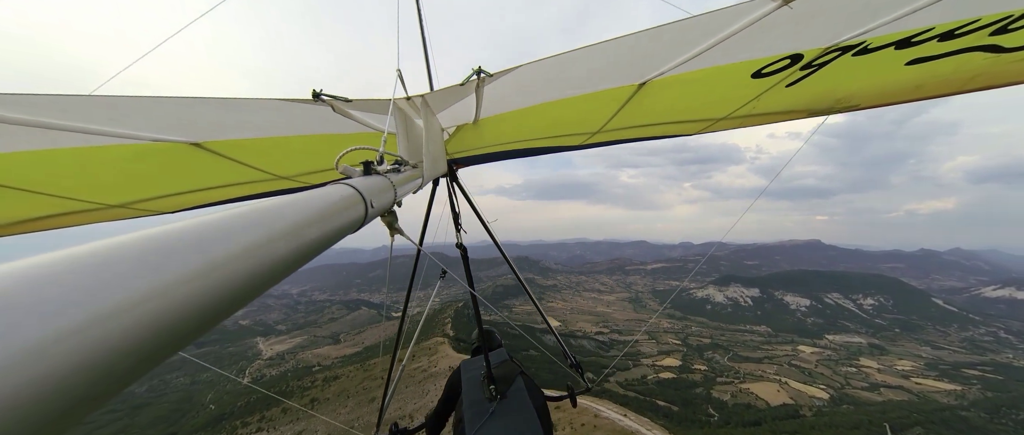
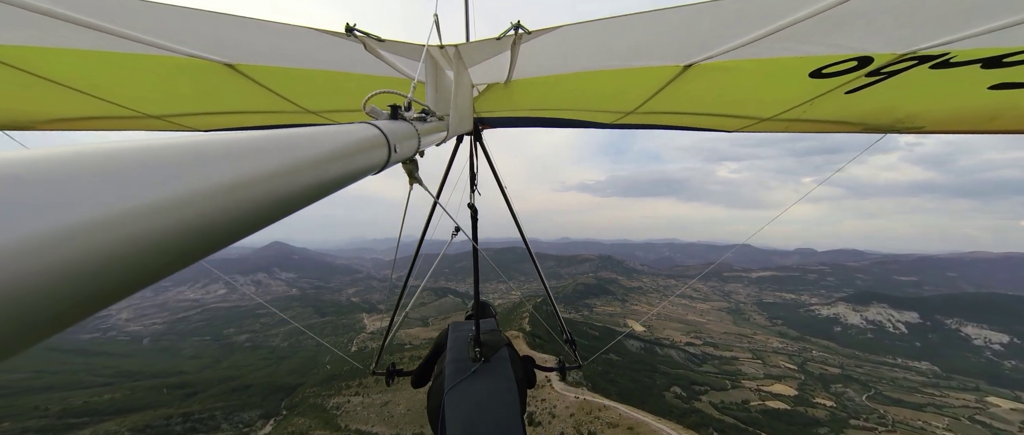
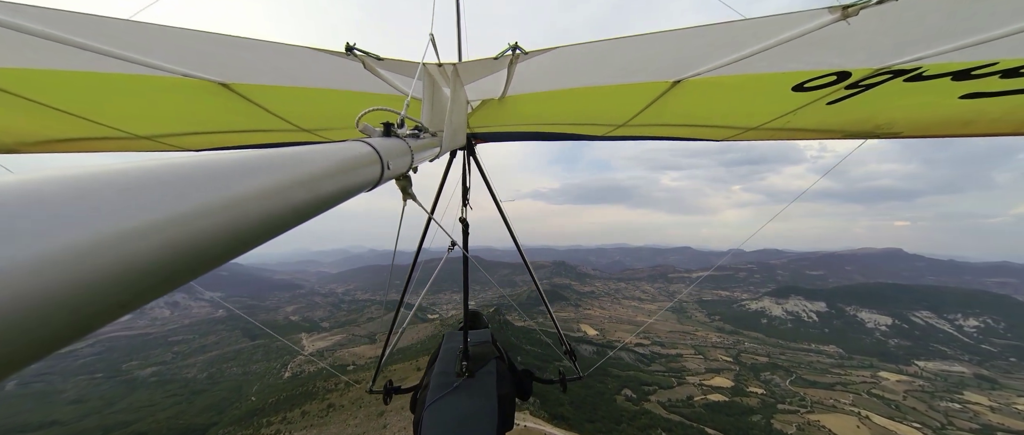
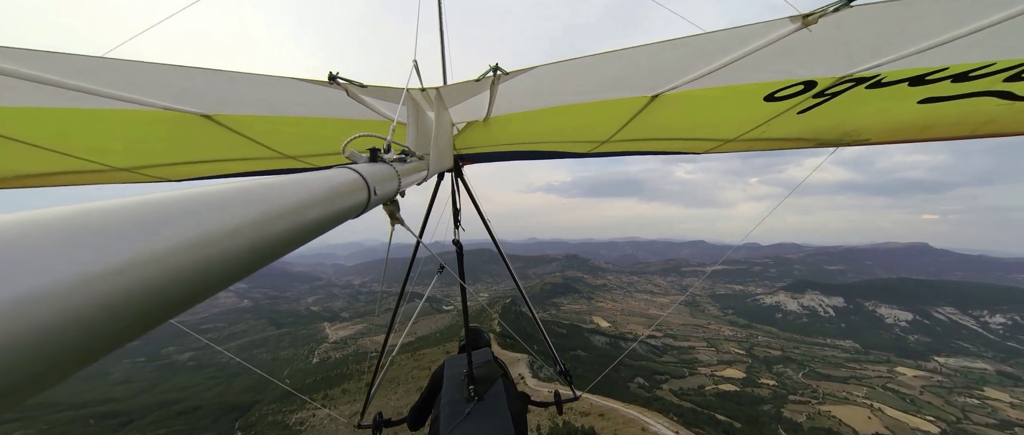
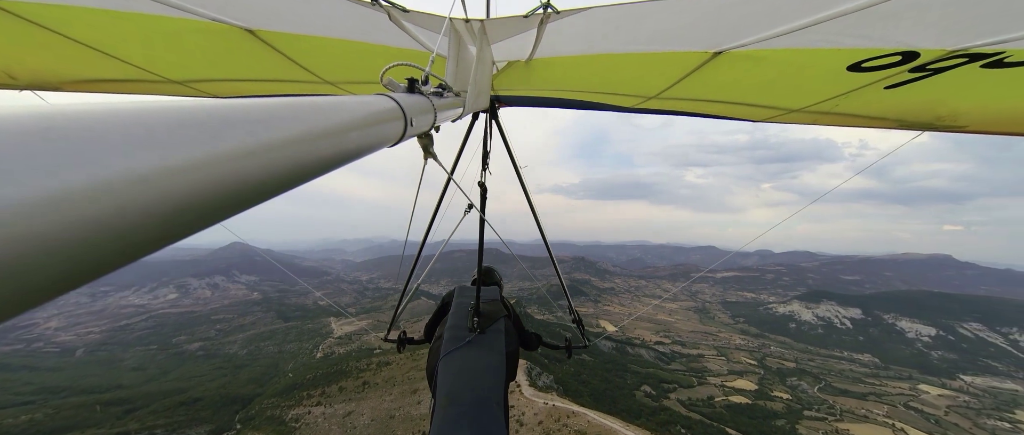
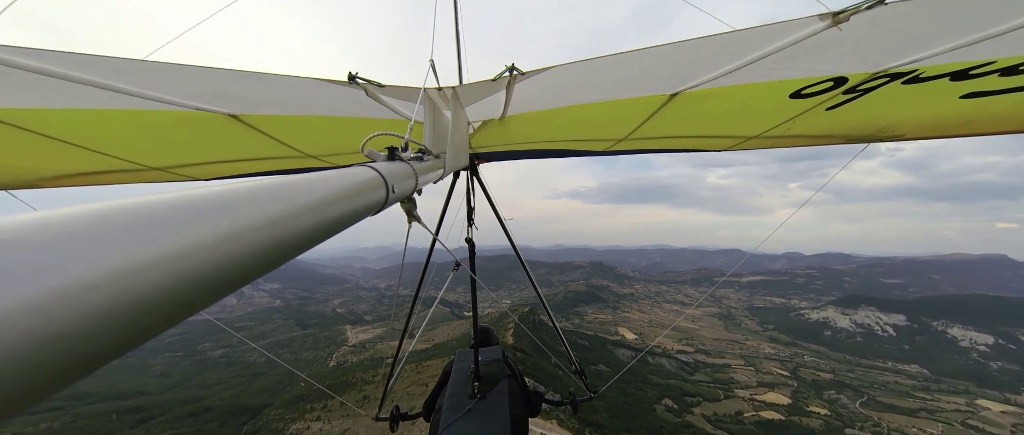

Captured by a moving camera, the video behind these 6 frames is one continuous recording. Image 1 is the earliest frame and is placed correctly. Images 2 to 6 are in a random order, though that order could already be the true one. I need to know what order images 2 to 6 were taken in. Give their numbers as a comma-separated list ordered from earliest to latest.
4, 2, 5, 3, 6
